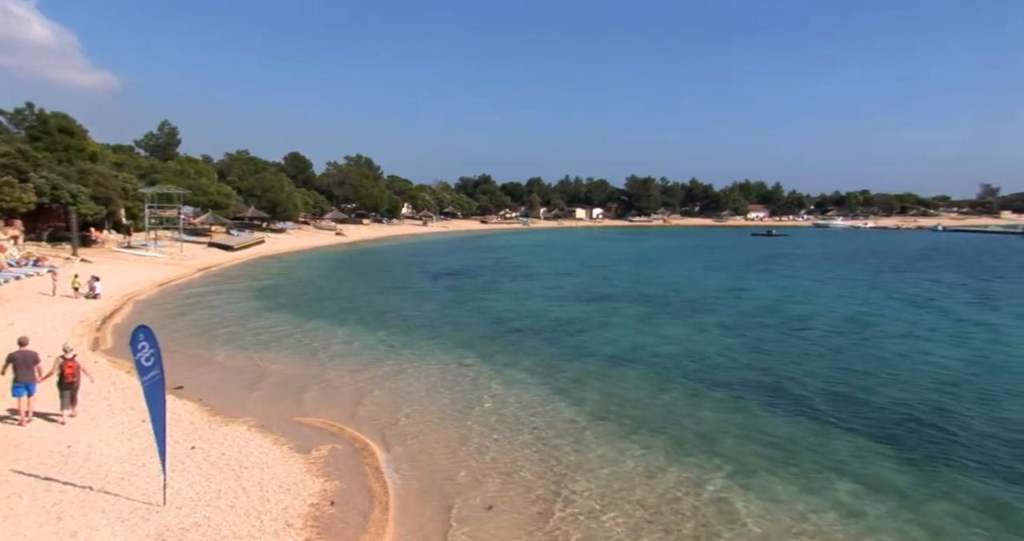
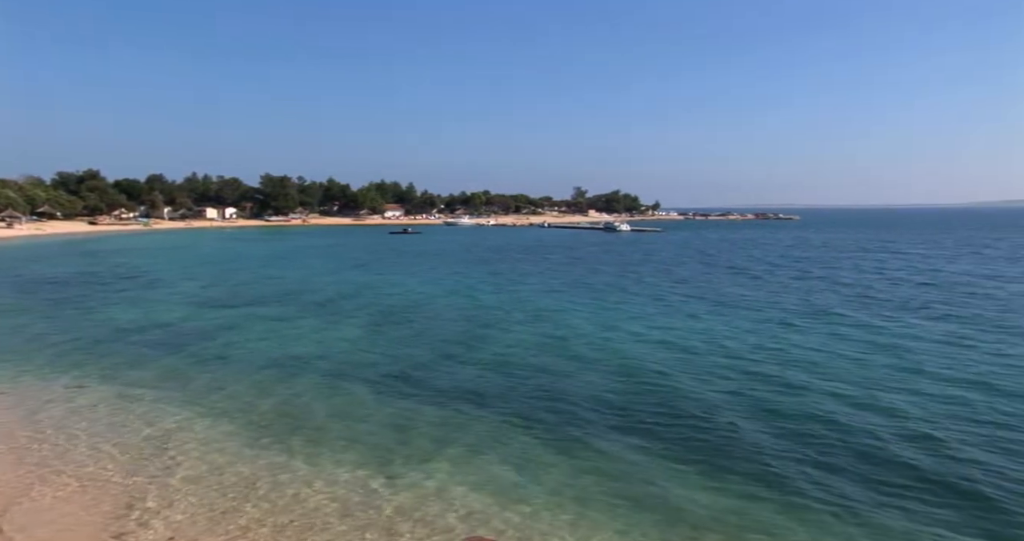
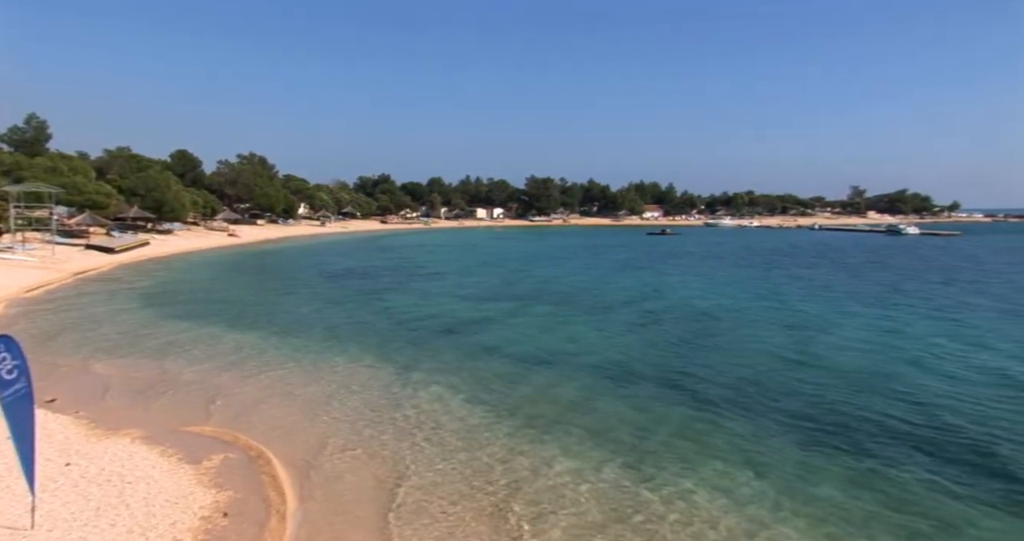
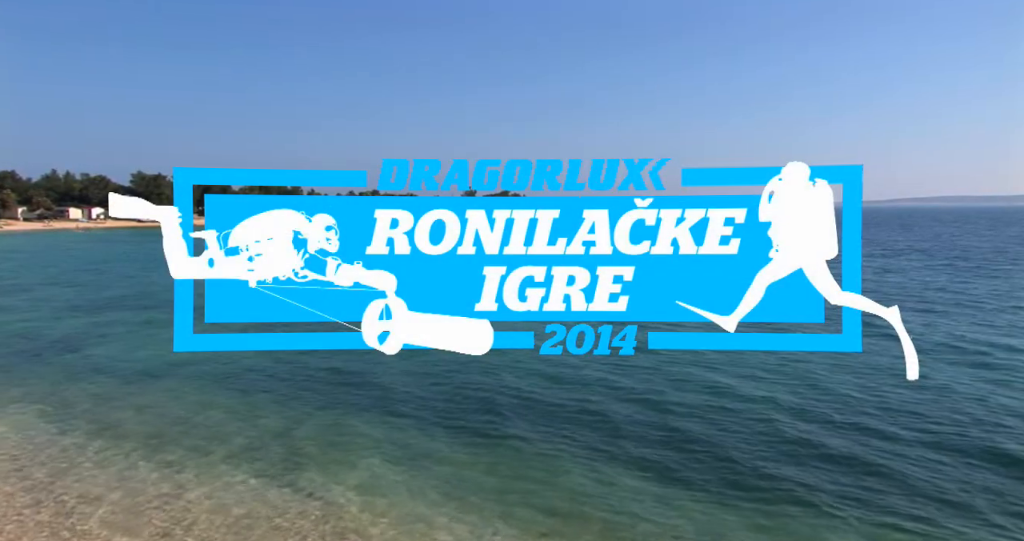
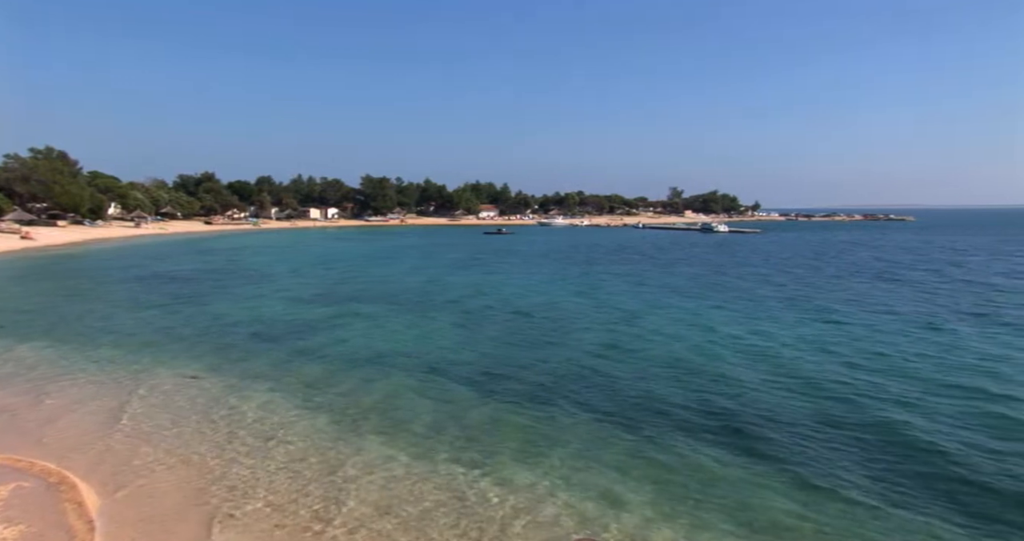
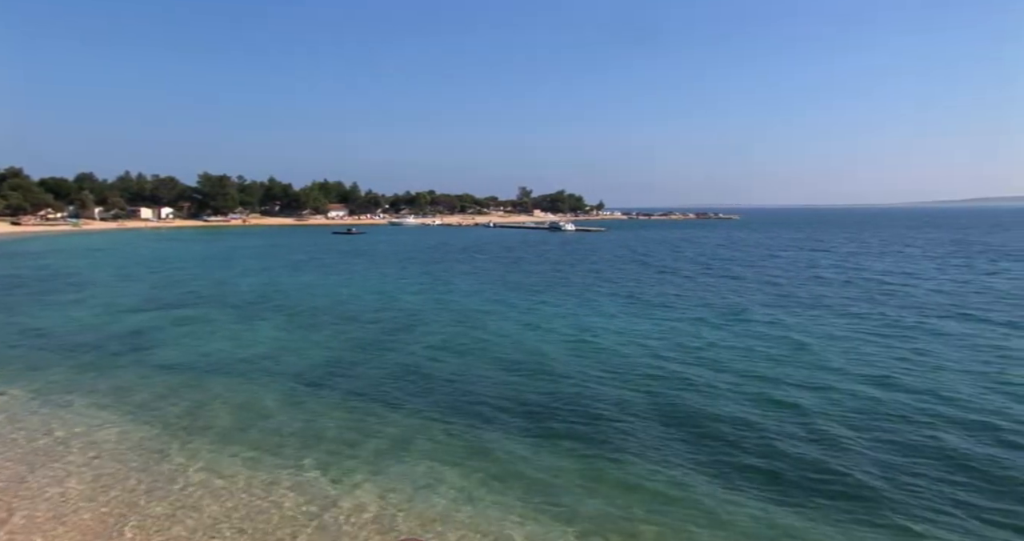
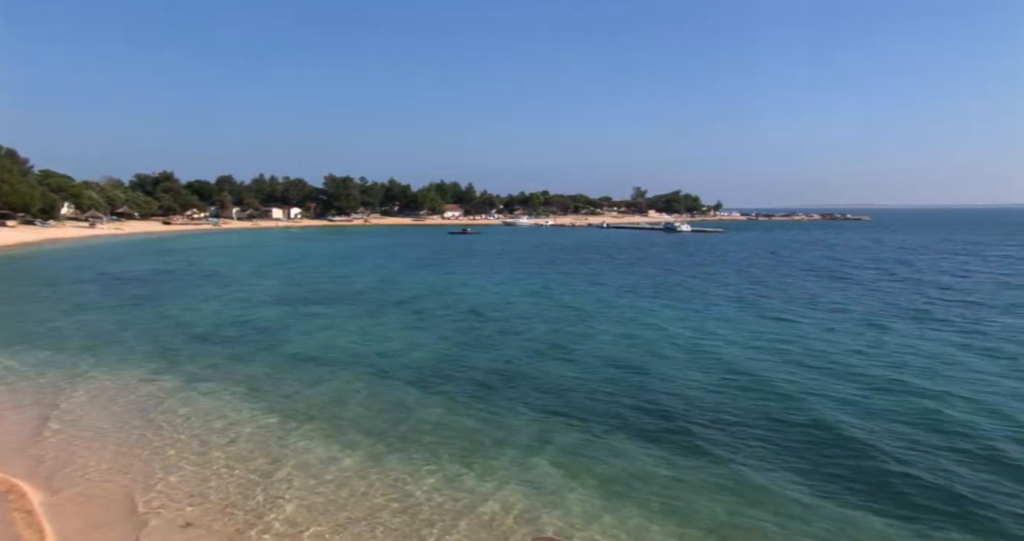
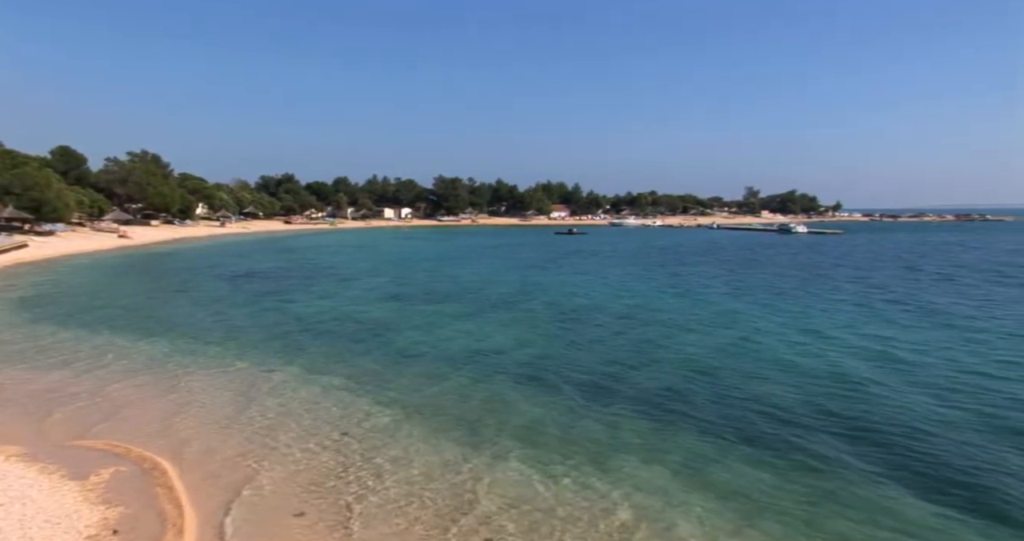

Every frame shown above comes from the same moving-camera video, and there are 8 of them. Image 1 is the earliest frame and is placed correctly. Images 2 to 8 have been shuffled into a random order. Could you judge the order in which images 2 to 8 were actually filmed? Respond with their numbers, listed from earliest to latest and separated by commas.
3, 8, 5, 7, 2, 6, 4
